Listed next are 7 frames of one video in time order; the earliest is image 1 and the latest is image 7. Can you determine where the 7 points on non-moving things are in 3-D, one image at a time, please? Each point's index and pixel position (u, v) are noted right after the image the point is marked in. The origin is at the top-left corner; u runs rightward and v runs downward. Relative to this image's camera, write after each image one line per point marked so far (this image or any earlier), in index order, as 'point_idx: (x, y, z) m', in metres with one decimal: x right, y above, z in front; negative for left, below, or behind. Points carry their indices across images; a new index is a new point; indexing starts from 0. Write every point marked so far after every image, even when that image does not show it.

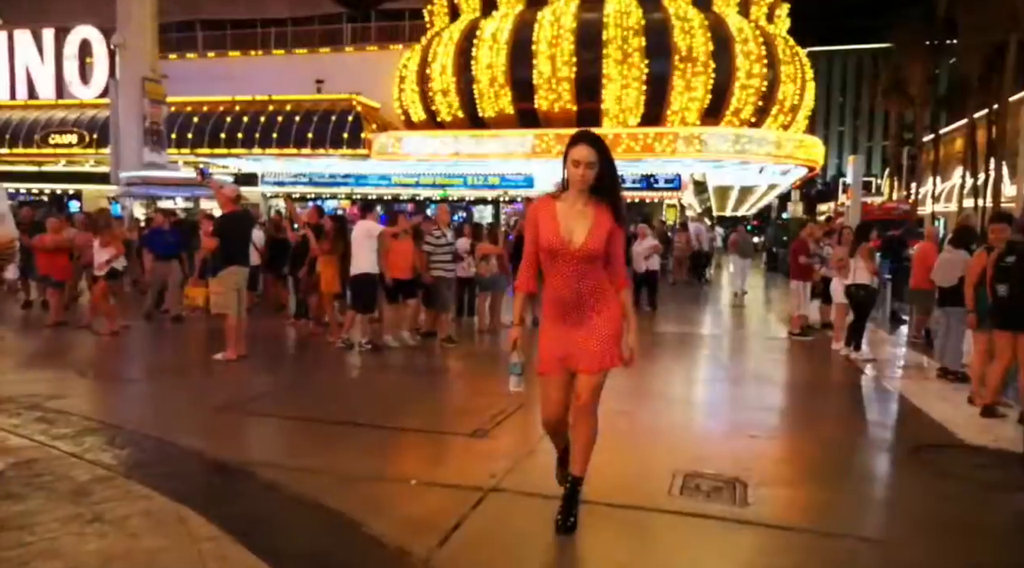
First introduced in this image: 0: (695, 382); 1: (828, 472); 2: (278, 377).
0: (+2.3, -1.1, +8.7) m
1: (+2.3, -1.3, +5.3) m
2: (-2.5, -1.0, +8.2) m
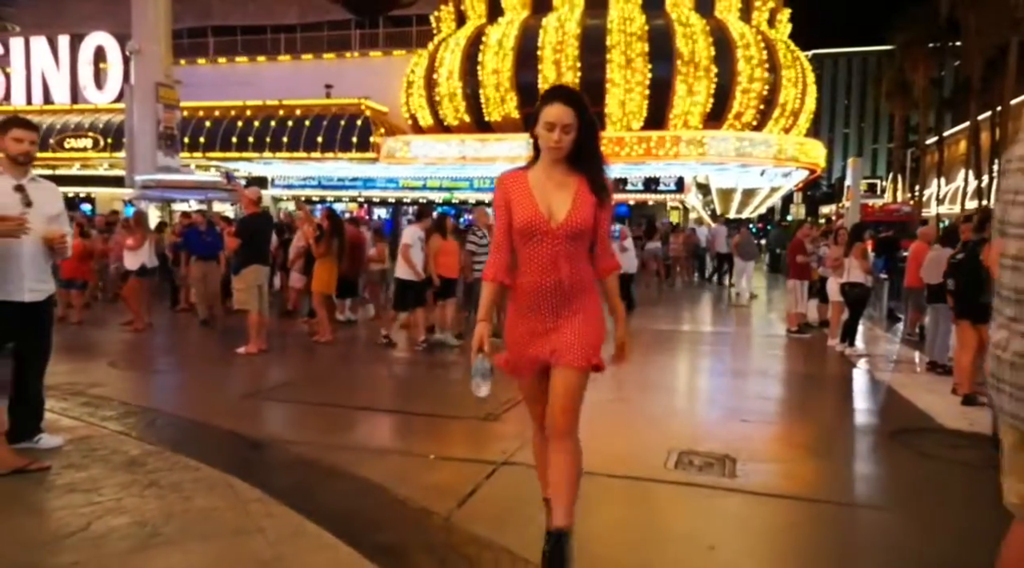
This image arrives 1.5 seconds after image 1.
0: (+2.4, -1.0, +9.1) m
1: (+2.4, -1.2, +5.7) m
2: (-2.4, -1.0, +8.6) m
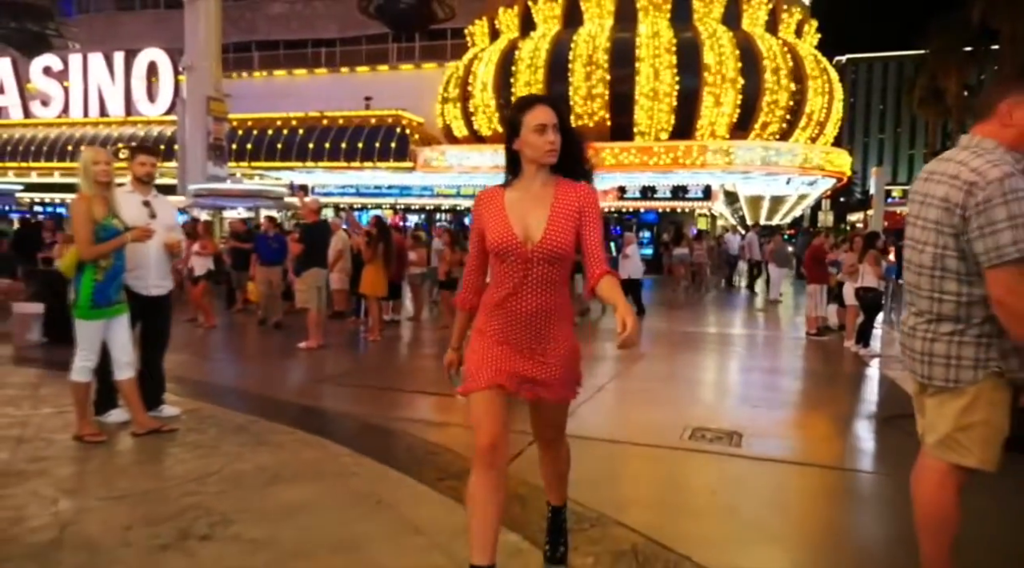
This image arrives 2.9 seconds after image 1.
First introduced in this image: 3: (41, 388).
0: (+2.8, -1.1, +9.9) m
1: (+2.7, -1.2, +6.5) m
2: (-2.0, -1.0, +9.6) m
3: (-4.1, -0.9, +6.7) m
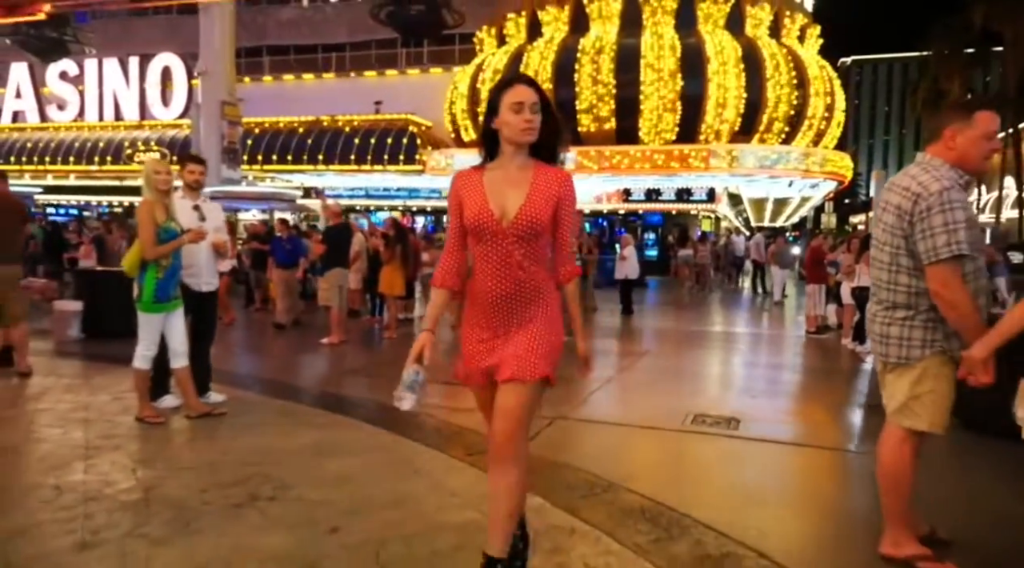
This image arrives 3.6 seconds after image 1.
0: (+3.0, -1.1, +10.4) m
1: (+2.8, -1.2, +7.0) m
2: (-1.8, -1.0, +10.1) m
3: (-4.0, -0.9, +7.3) m
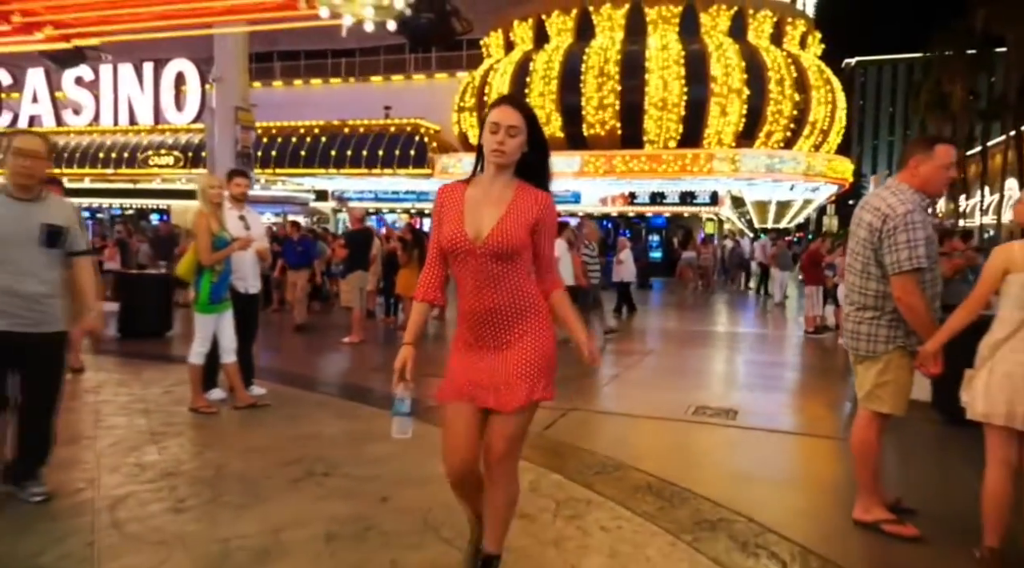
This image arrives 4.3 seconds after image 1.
0: (+3.2, -1.1, +10.9) m
1: (+3.0, -1.3, +7.5) m
2: (-1.7, -1.0, +10.7) m
3: (-3.8, -0.9, +7.9) m
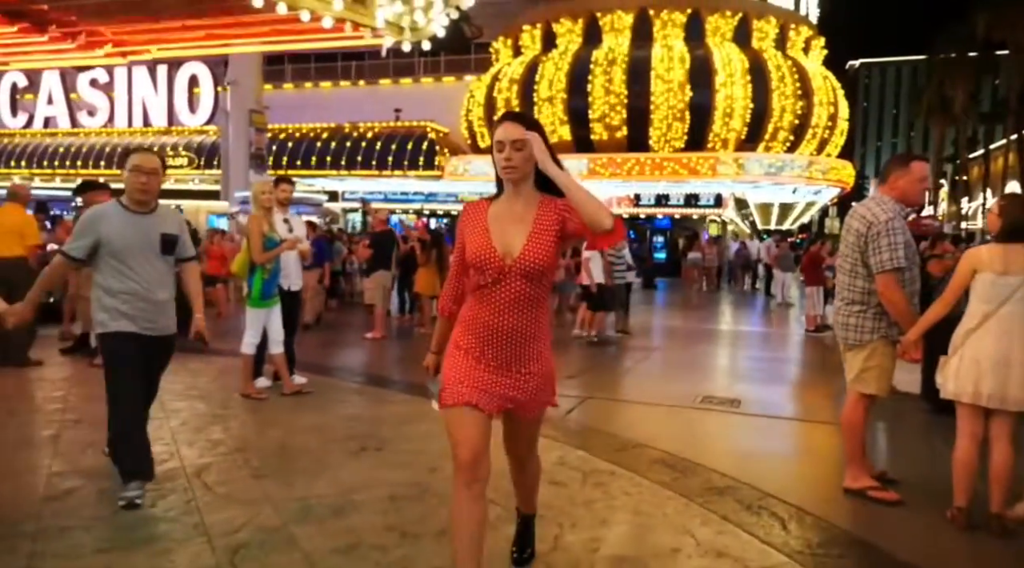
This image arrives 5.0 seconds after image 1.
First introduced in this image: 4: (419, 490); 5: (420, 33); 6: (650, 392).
0: (+3.4, -1.1, +11.5) m
1: (+3.2, -1.3, +8.1) m
2: (-1.5, -1.0, +11.3) m
3: (-3.6, -0.9, +8.4) m
4: (-0.5, -1.1, +4.2) m
5: (-1.0, +2.8, +8.6) m
6: (+1.4, -1.1, +7.8) m
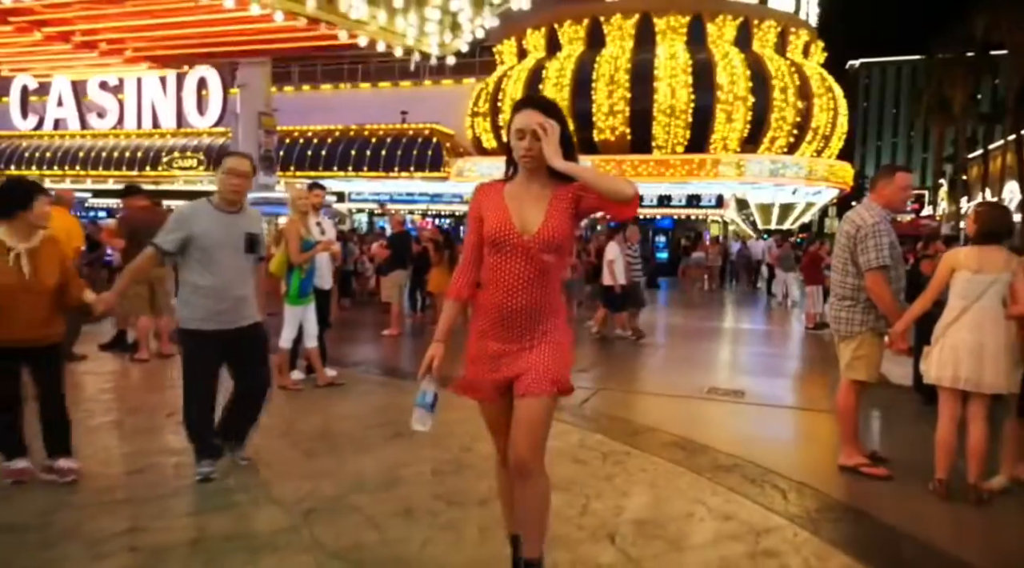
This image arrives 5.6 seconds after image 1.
0: (+3.6, -1.1, +12.0) m
1: (+3.4, -1.2, +8.6) m
2: (-1.3, -1.0, +11.8) m
3: (-3.4, -0.9, +8.9) m
4: (-0.3, -1.1, +4.7) m
5: (-0.8, +2.8, +9.1) m
6: (+1.6, -1.1, +8.3) m
